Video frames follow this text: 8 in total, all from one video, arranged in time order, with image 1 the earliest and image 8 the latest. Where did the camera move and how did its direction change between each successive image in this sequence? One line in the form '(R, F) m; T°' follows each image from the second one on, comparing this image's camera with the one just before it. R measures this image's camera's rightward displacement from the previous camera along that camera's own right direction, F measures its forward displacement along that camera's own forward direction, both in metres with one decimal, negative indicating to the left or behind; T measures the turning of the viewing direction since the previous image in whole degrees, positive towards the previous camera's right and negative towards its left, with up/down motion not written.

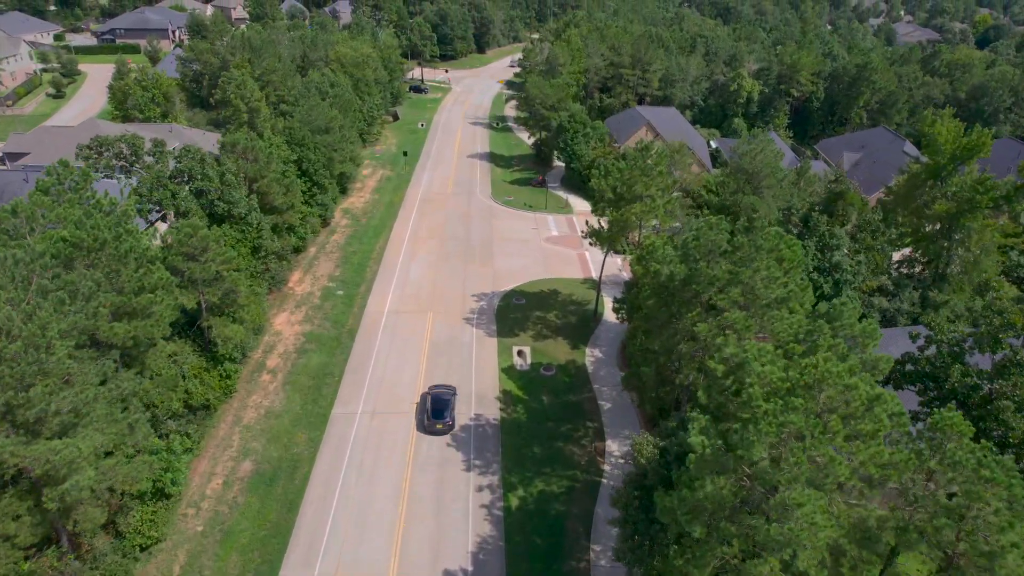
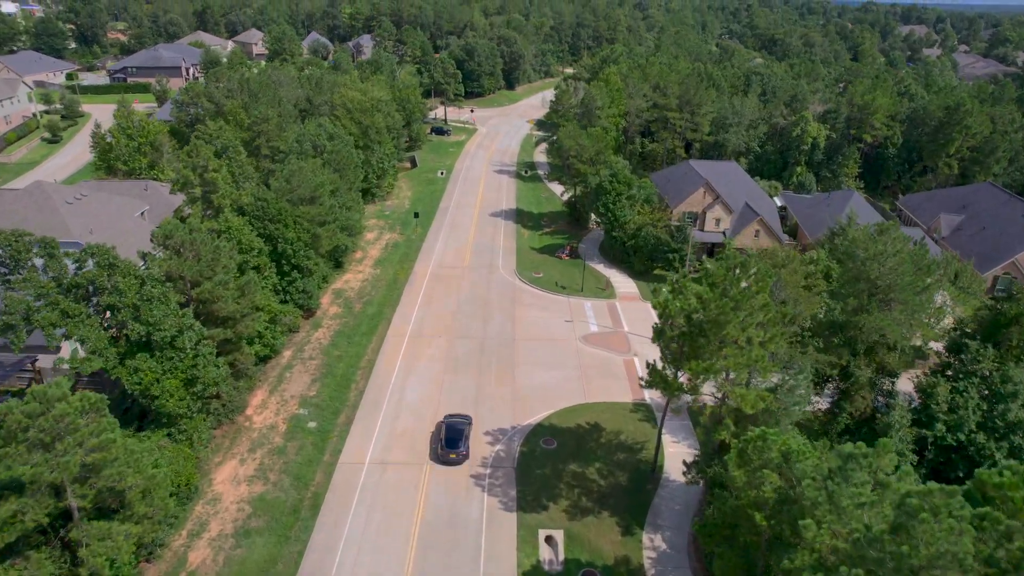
(+0.1, +12.6) m; -3°
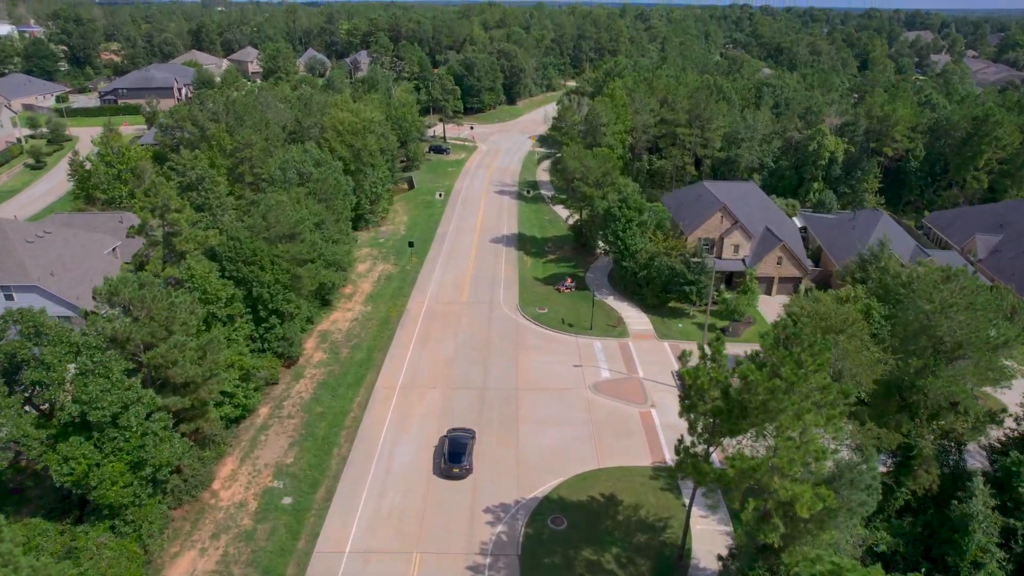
(+0.2, +4.8) m; 0°
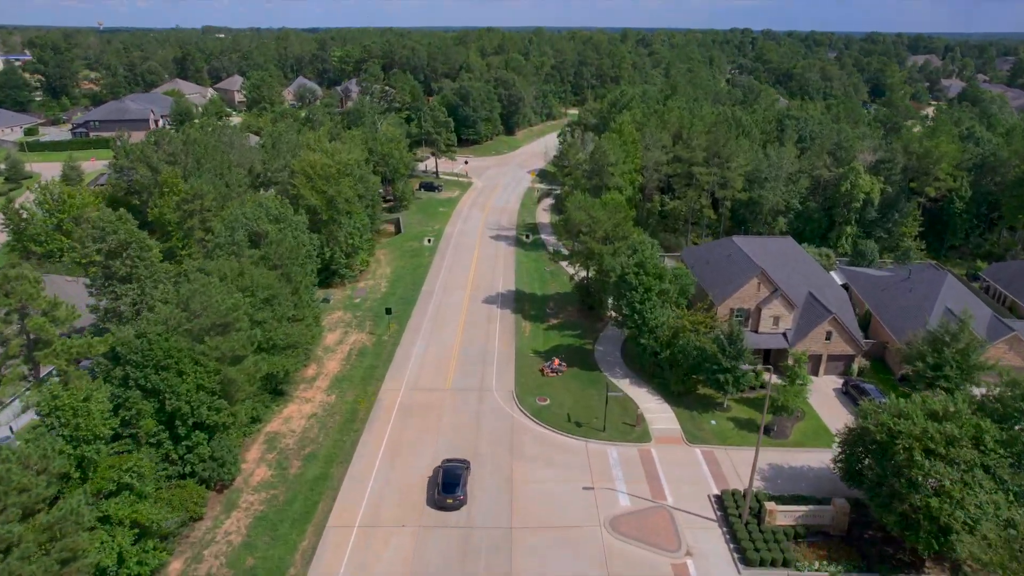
(+0.5, +9.7) m; 0°
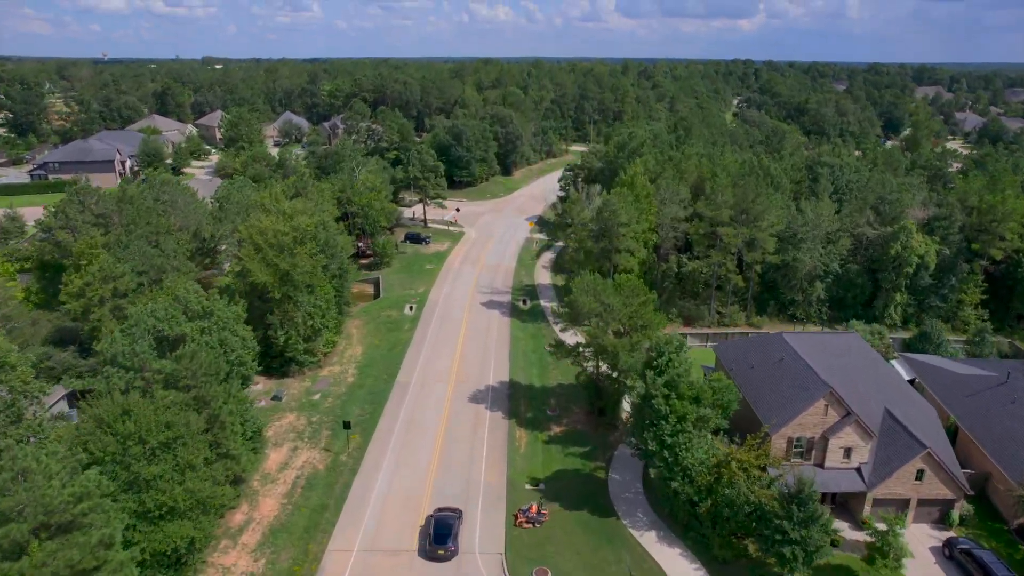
(+0.6, +11.3) m; 0°
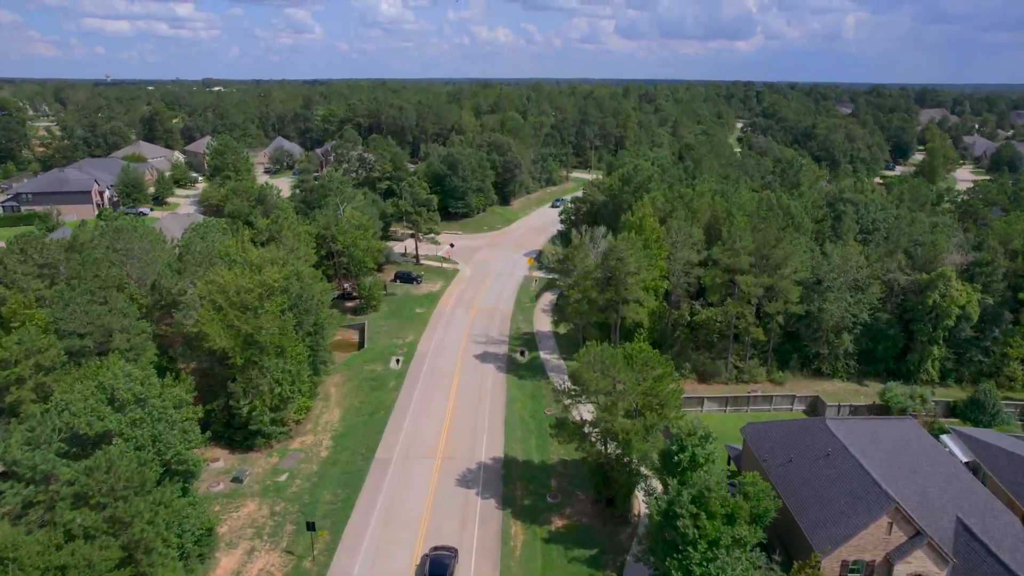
(+0.4, +6.4) m; 0°
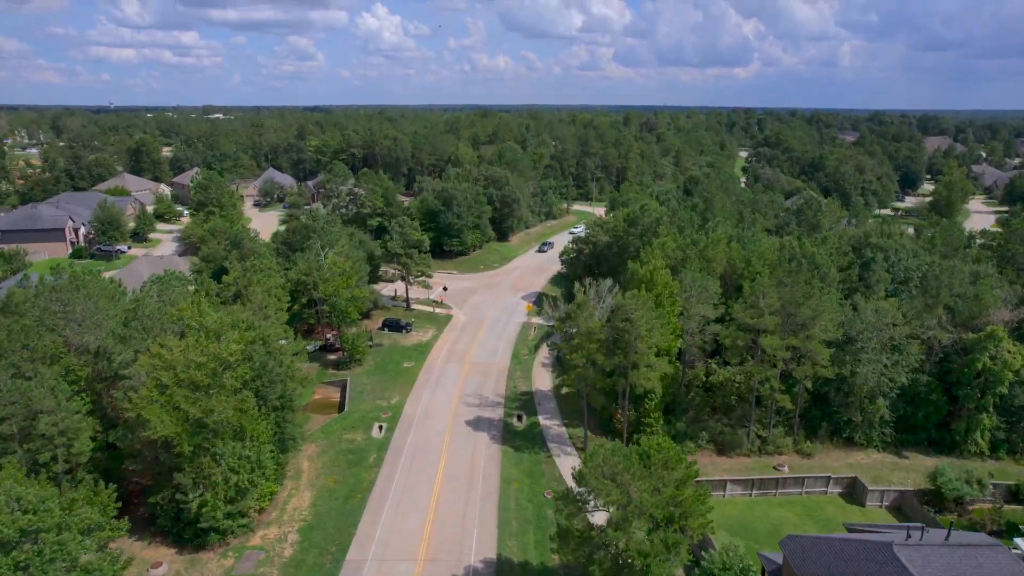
(+0.4, +6.4) m; 0°
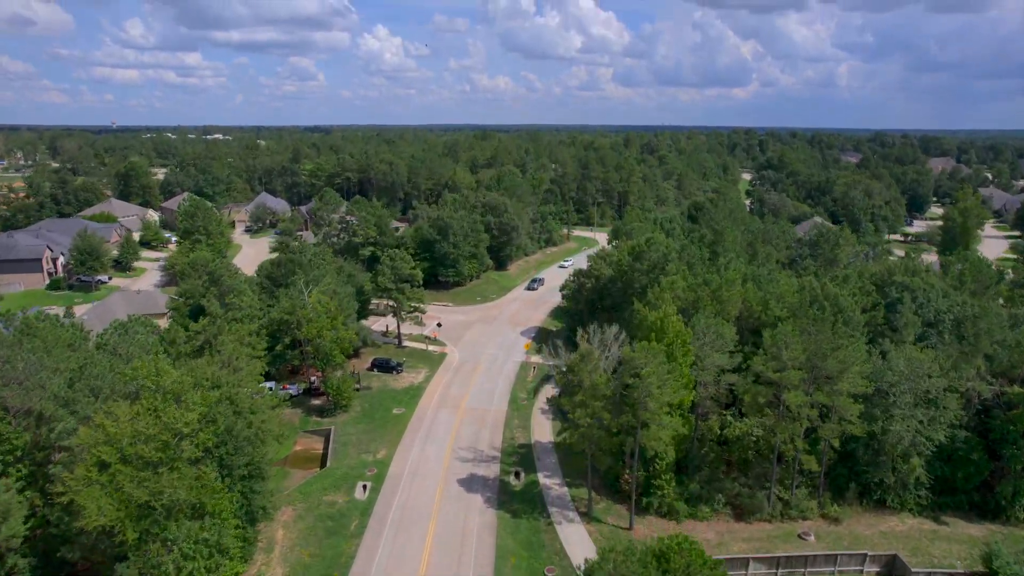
(+0.3, +4.9) m; 0°
